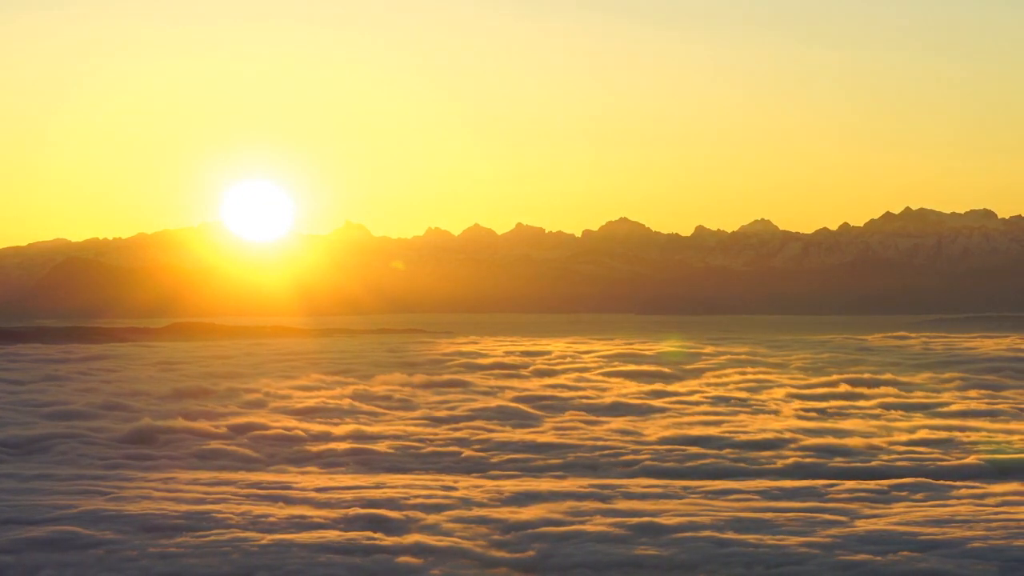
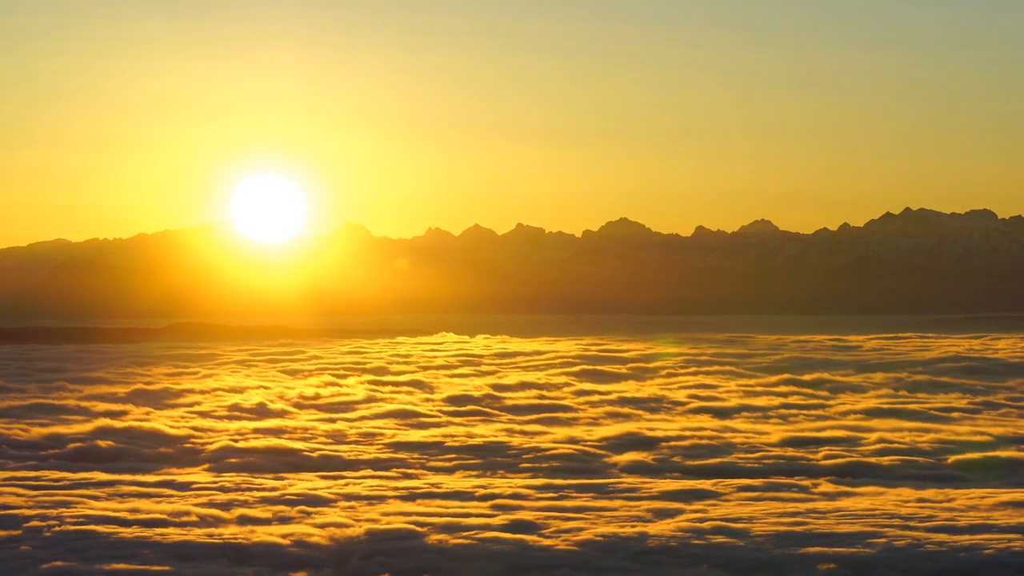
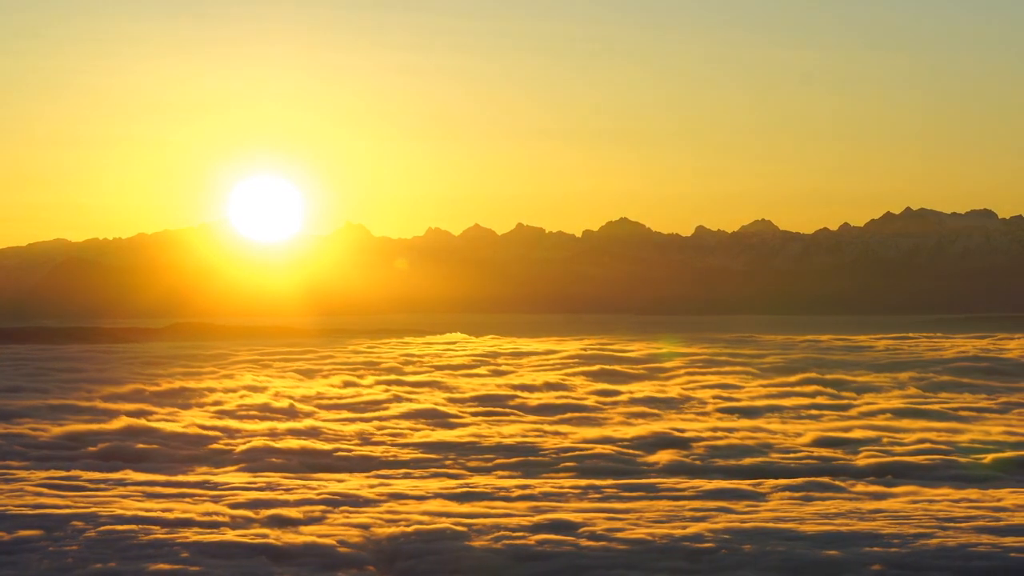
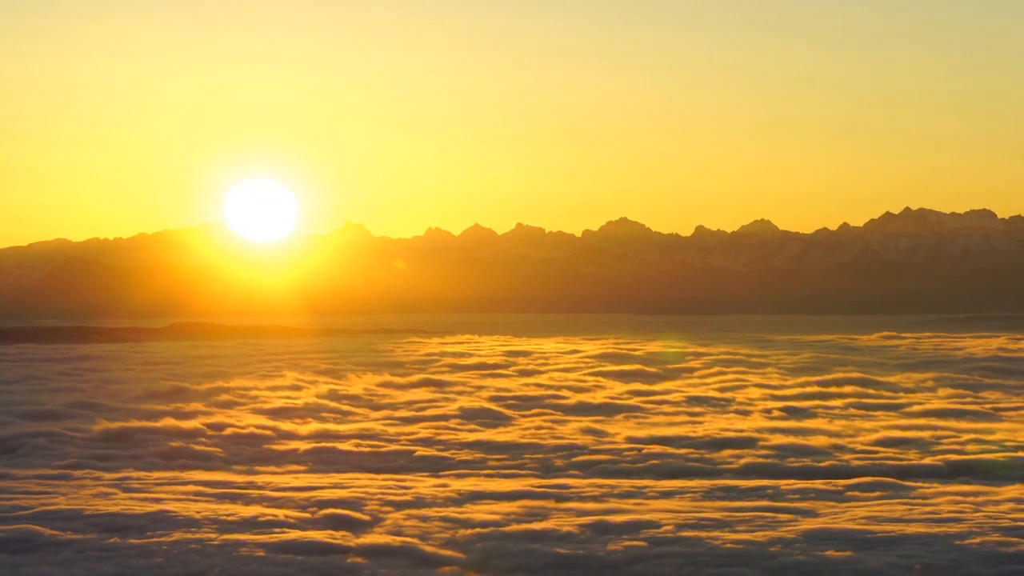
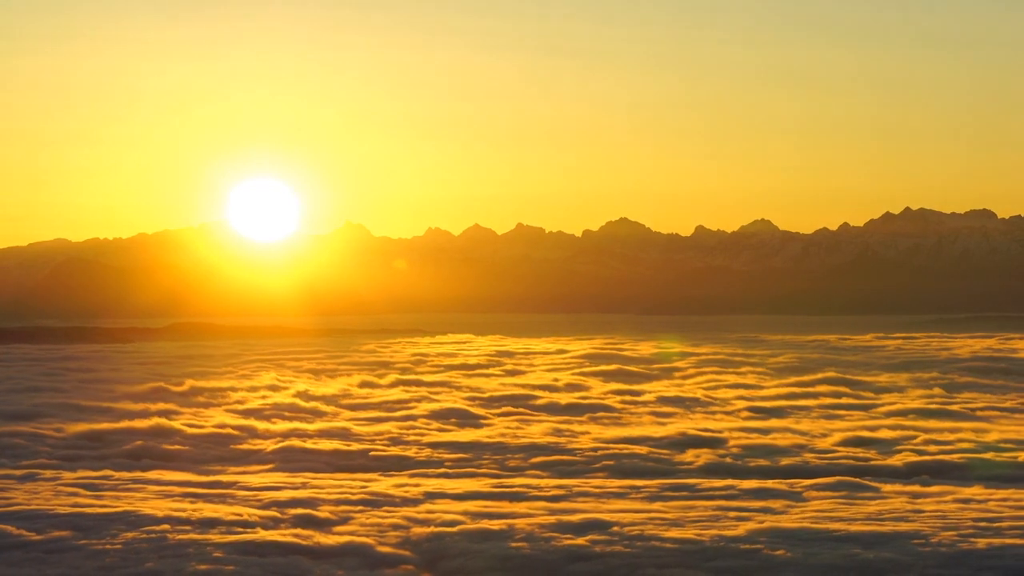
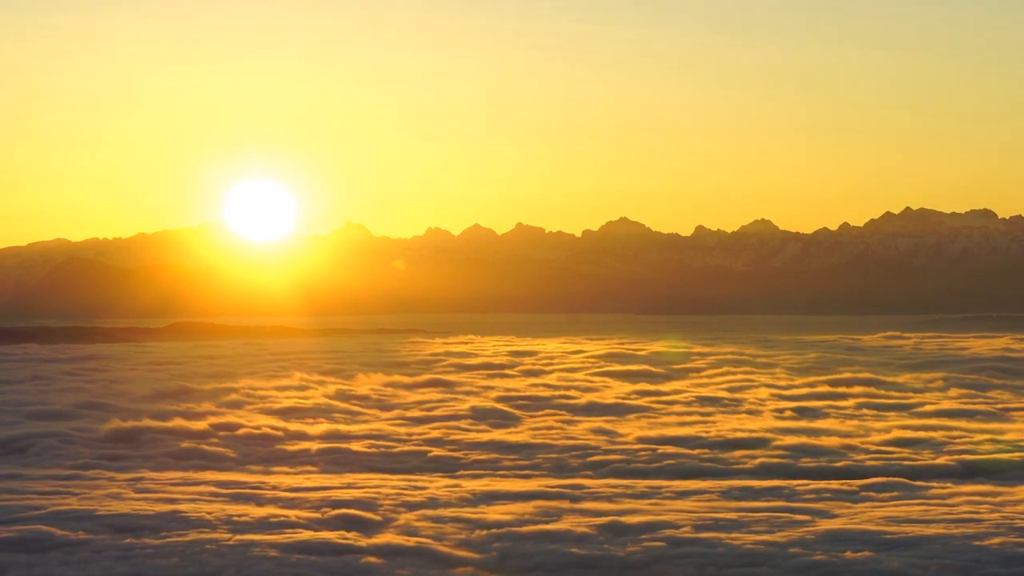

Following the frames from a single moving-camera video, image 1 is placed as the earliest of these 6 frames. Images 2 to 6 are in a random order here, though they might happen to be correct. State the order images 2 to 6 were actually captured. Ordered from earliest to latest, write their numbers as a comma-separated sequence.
6, 4, 5, 3, 2
